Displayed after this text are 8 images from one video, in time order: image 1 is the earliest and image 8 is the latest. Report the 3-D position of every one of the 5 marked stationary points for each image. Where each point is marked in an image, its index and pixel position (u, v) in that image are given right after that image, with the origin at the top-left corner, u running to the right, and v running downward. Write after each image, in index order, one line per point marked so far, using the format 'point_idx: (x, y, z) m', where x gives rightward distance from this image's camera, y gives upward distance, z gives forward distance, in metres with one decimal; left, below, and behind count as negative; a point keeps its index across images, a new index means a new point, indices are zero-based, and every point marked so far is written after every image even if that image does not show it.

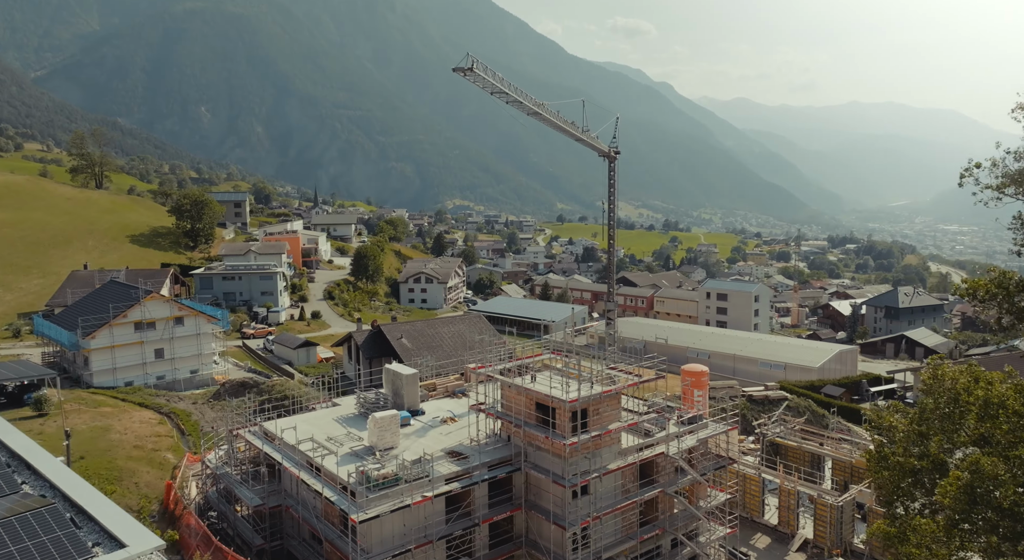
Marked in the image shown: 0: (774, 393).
0: (+6.7, -2.9, +18.4) m
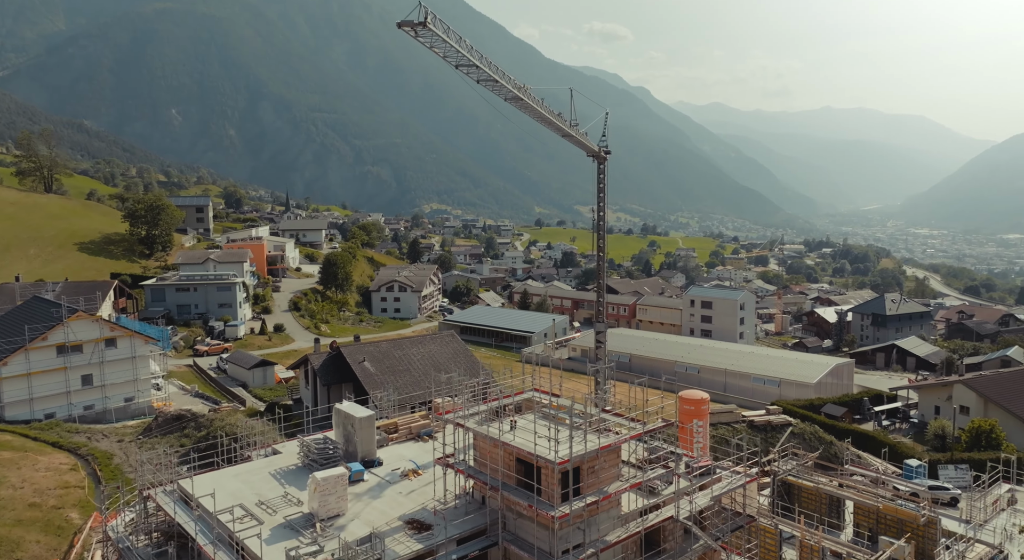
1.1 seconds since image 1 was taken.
0: (+6.2, -3.2, +16.8) m
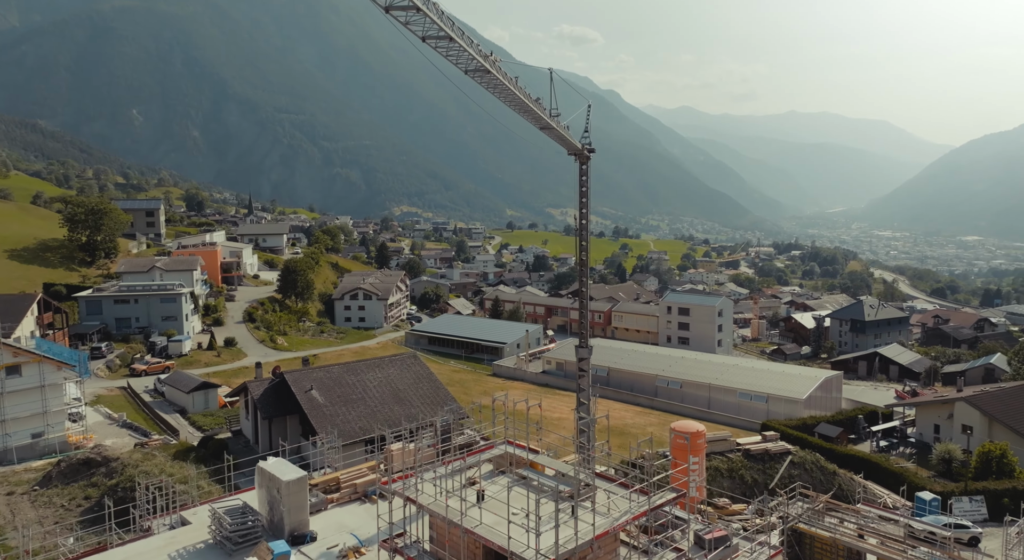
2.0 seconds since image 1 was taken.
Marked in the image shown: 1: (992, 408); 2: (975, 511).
0: (+5.5, -3.5, +15.3) m
1: (+11.9, -3.1, +17.7) m
2: (+8.8, -4.4, +13.7) m
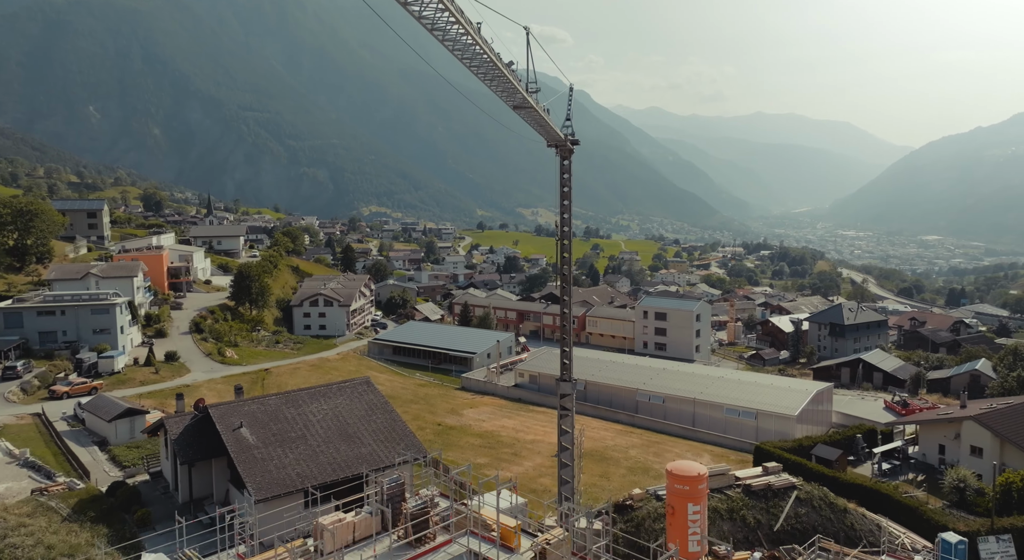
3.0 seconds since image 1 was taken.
0: (+5.0, -3.7, +13.6) m
1: (+11.2, -3.3, +16.3) m
2: (+8.3, -4.6, +12.1) m
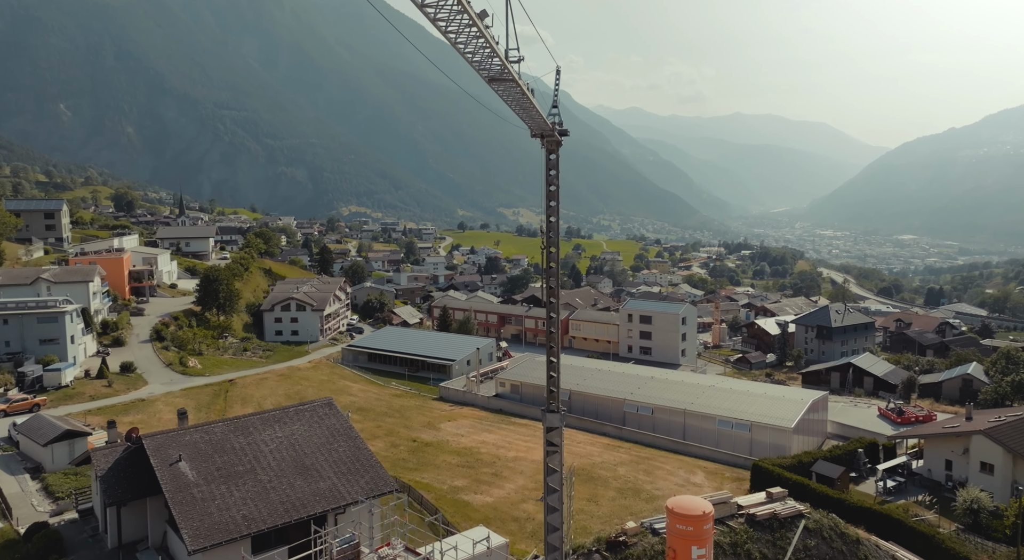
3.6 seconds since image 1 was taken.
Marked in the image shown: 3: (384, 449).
0: (+4.6, -3.8, +12.4) m
1: (+10.7, -3.5, +15.3) m
2: (+8.0, -4.7, +11.0) m
3: (-3.3, -4.3, +18.1) m
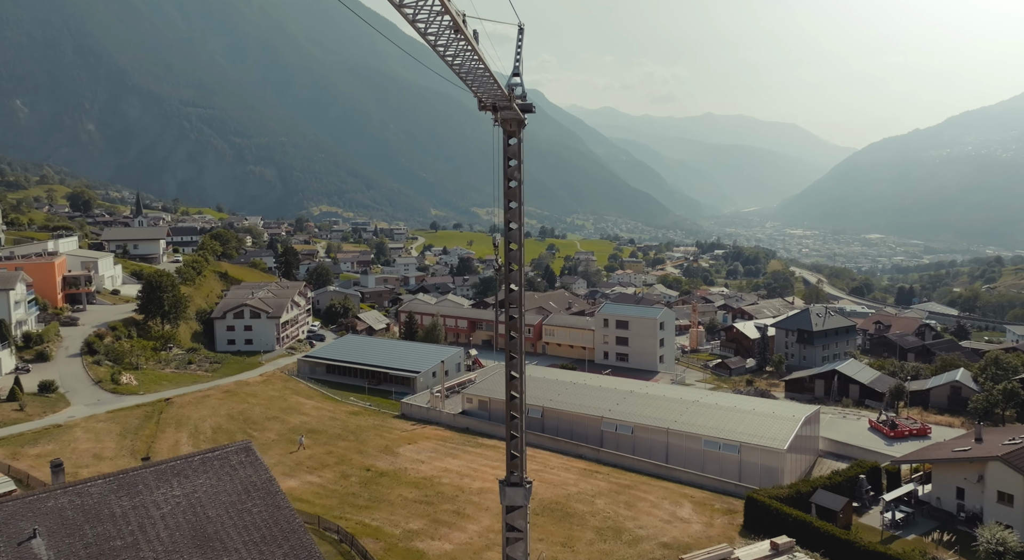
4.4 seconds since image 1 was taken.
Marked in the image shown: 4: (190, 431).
0: (+4.0, -4.0, +10.6) m
1: (+10.0, -3.6, +13.7) m
2: (+7.5, -4.9, +9.4) m
3: (-4.0, -4.5, +16.0) m
4: (-8.4, -3.9, +18.7) m
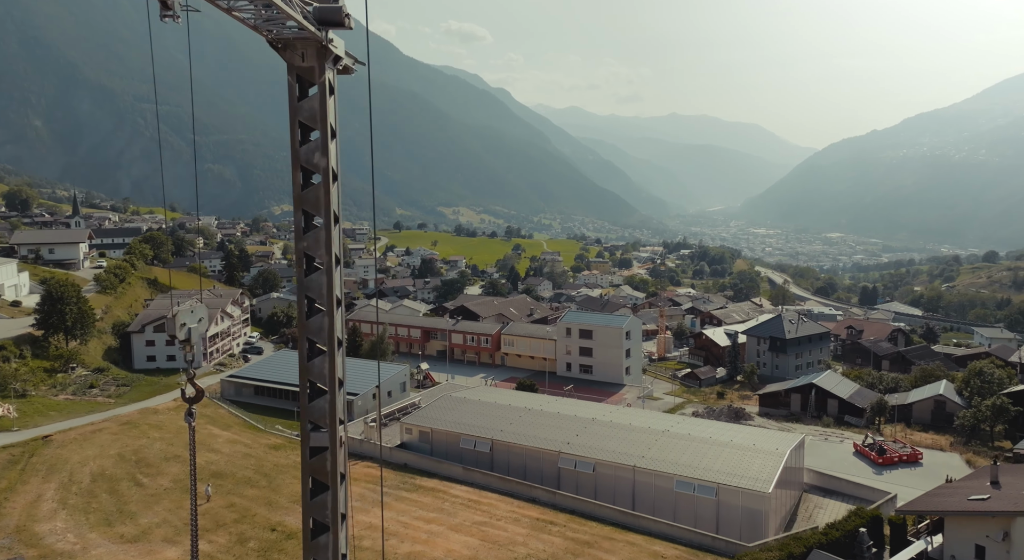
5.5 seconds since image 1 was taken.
0: (+3.1, -4.4, +8.0) m
1: (+8.9, -3.9, +11.4) m
2: (+6.6, -5.3, +6.9) m
3: (-5.2, -4.9, +13.0) m
4: (-9.7, -4.3, +15.5) m
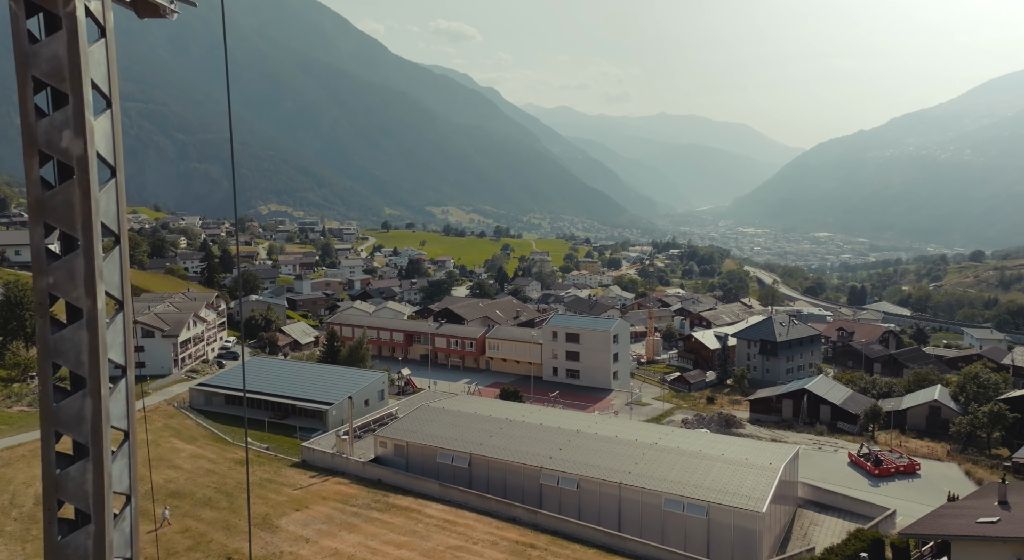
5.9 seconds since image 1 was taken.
0: (+2.7, -4.5, +7.1) m
1: (+8.5, -4.1, +10.5) m
2: (+6.2, -5.4, +6.0) m
3: (-5.6, -5.0, +12.0) m
4: (-10.1, -4.4, +14.4) m
